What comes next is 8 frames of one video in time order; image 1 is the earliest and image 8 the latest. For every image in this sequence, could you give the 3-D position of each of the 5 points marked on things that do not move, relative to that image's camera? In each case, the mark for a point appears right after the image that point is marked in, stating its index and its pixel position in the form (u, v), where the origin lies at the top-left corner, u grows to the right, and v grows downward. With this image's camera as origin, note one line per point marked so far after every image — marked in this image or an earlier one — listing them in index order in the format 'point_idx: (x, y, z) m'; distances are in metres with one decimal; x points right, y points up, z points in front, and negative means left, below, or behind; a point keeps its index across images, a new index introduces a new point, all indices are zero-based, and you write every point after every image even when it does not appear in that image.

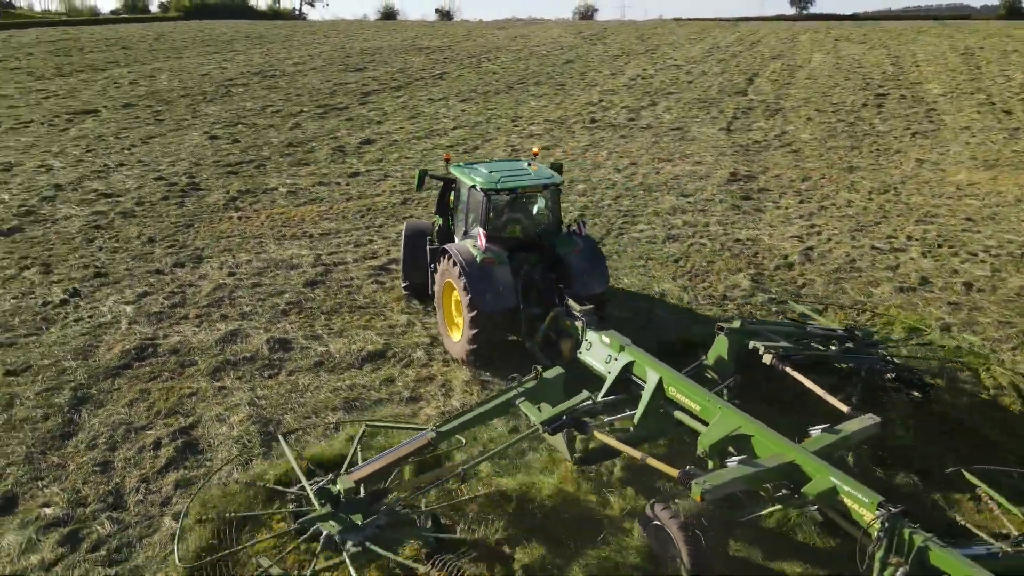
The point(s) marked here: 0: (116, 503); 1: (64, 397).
0: (-2.7, -1.4, +4.9) m
1: (-3.8, -0.9, +6.1) m
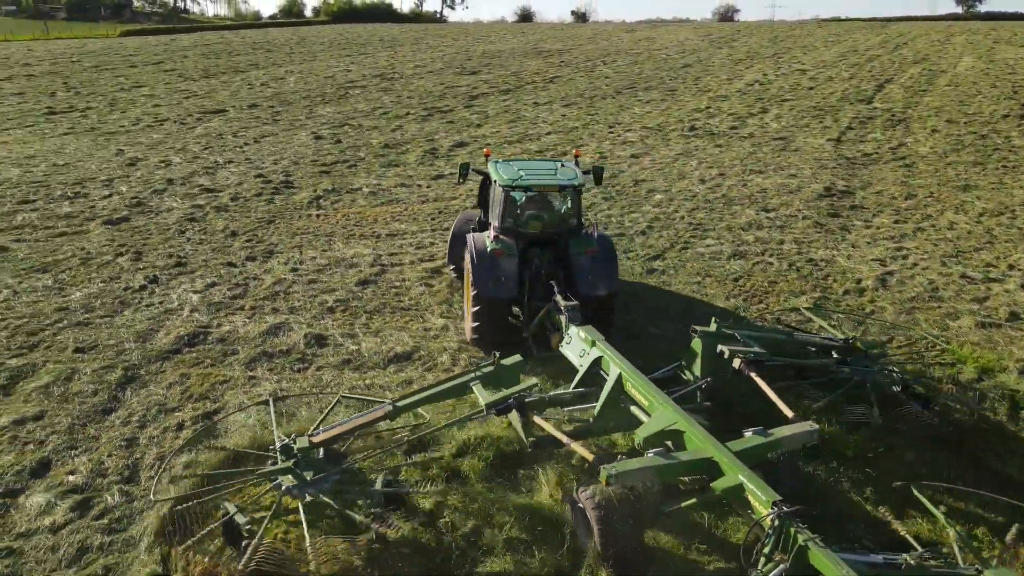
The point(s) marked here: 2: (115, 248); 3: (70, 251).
0: (-2.9, -1.4, +5.4) m
1: (-3.7, -0.8, +6.7) m
2: (-5.4, +0.5, +9.8) m
3: (-5.9, +0.5, +9.7) m
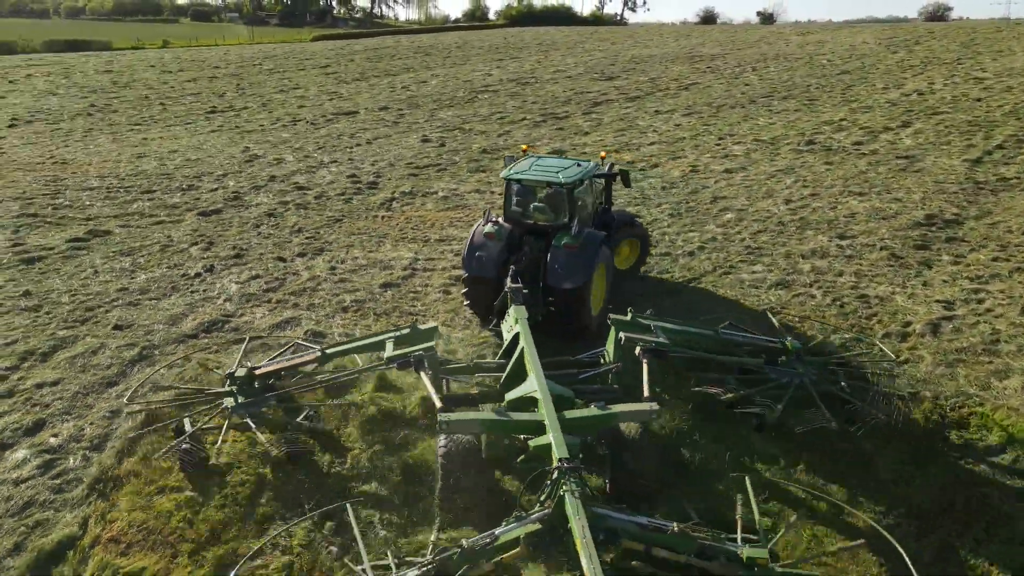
0: (-3.5, -1.3, +6.1) m
1: (-3.9, -0.7, +7.6) m
2: (-4.8, +0.8, +11.0) m
3: (-5.3, +0.8, +10.9) m
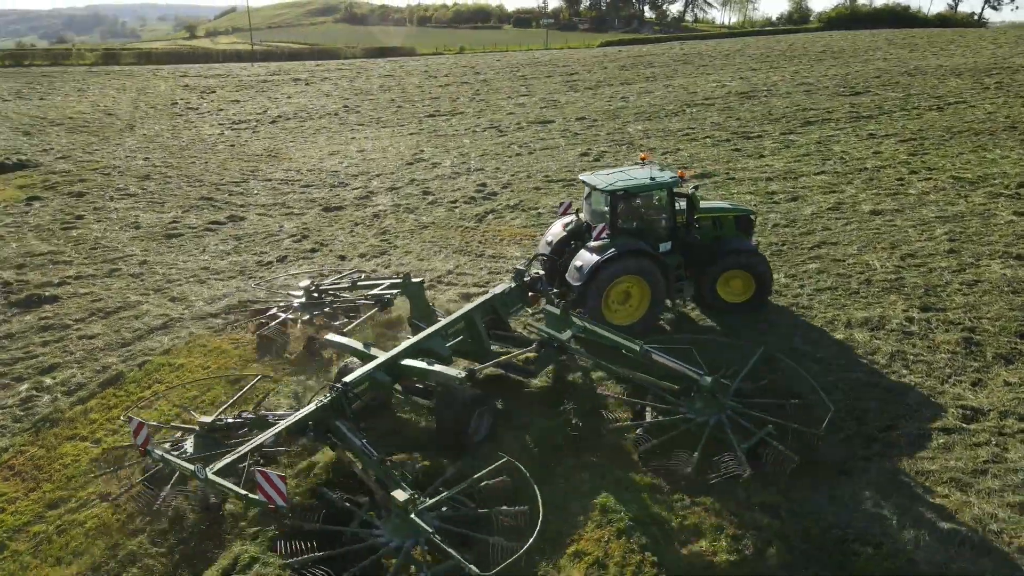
0: (-4.6, -1.1, +7.7) m
1: (-4.4, -0.4, +9.2) m
2: (-3.7, +1.0, +12.6) m
3: (-4.2, +1.1, +12.8) m
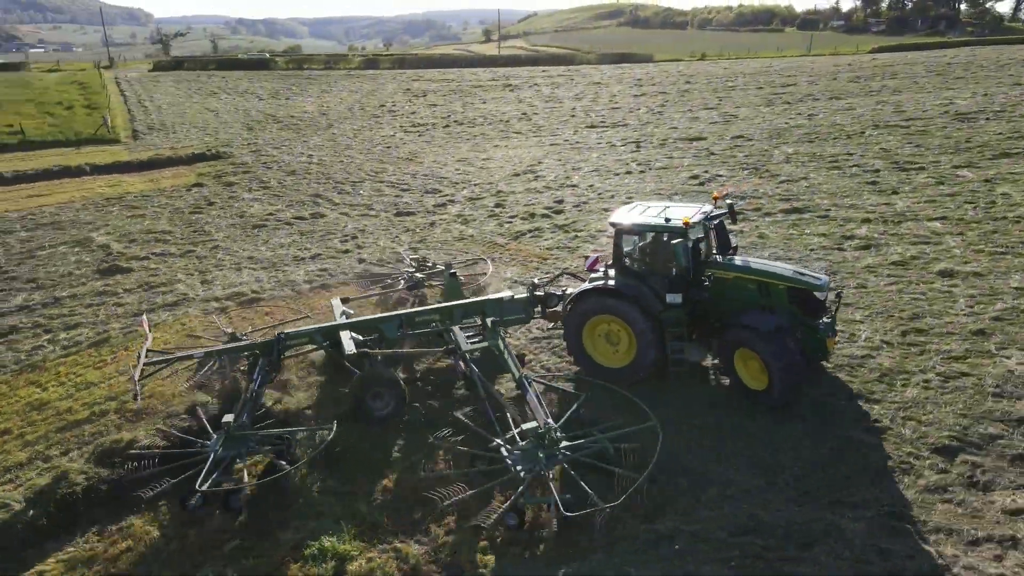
0: (-5.8, -0.7, +9.6) m
1: (-5.0, -0.2, +10.9) m
2: (-2.9, +1.1, +13.9) m
3: (-3.4, +1.2, +14.2) m
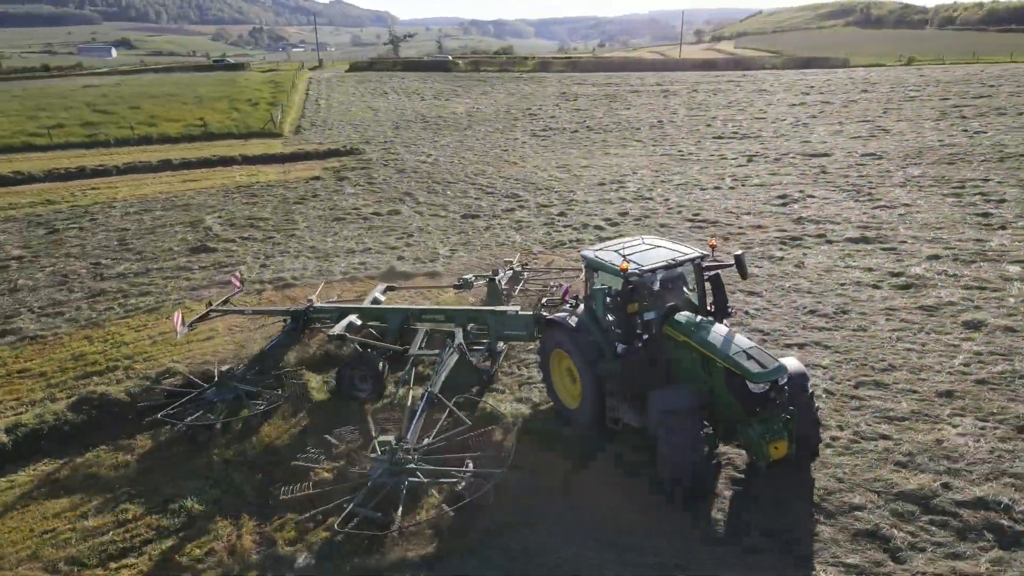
0: (-5.9, -0.3, +11.5) m
1: (-4.8, +0.2, +12.5) m
2: (-1.9, +1.2, +14.8) m
3: (-2.2, +1.3, +15.2) m
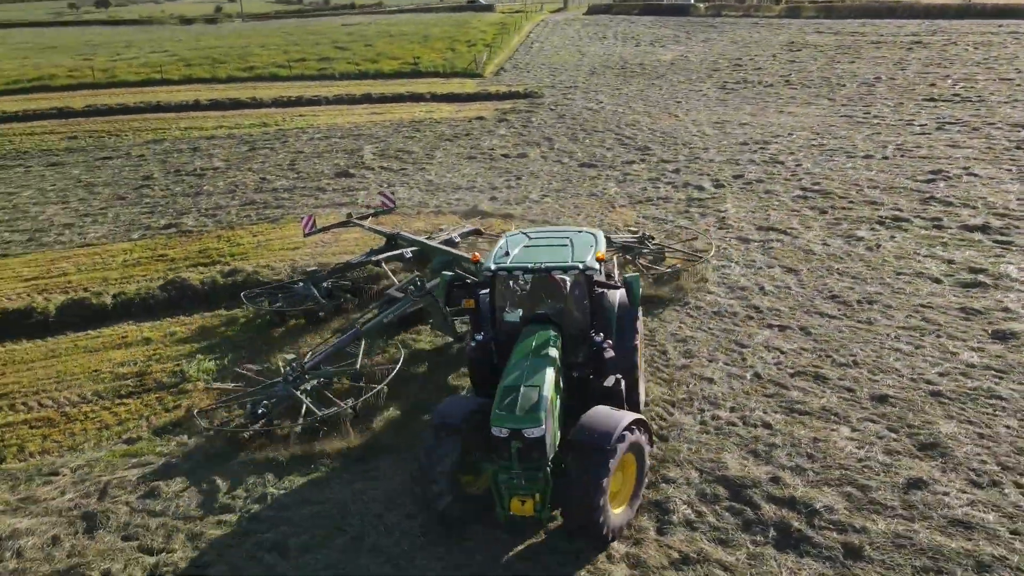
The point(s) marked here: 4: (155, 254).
0: (-4.7, +1.3, +13.8) m
1: (-3.2, +1.7, +14.4) m
2: (+0.3, +2.4, +15.5) m
3: (+0.2, +2.6, +16.0) m
4: (-5.9, +0.5, +12.2) m
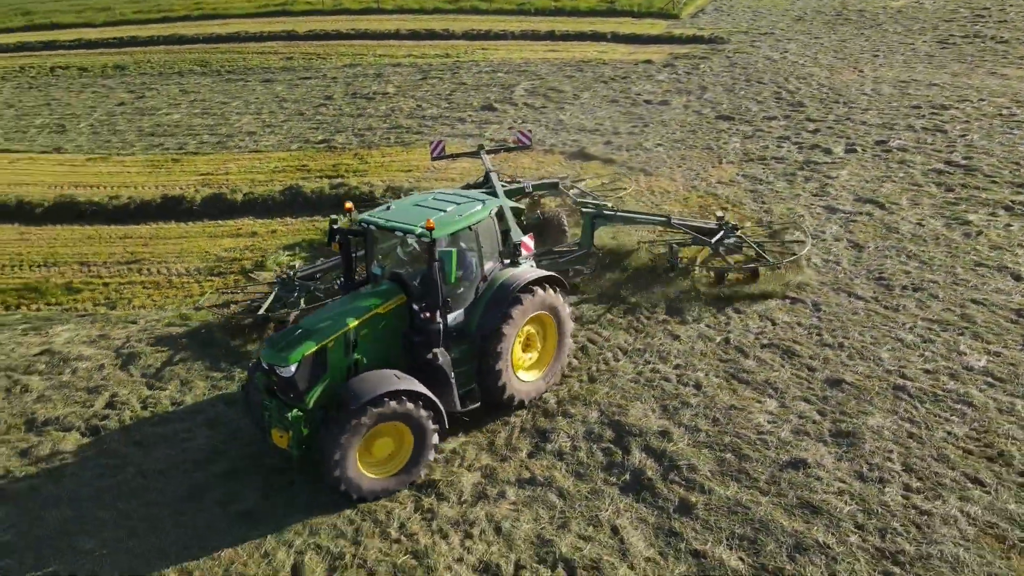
0: (-2.4, +3.0, +15.2) m
1: (-0.7, +3.2, +15.3) m
2: (+3.0, +3.5, +15.3) m
3: (+3.1, +3.7, +15.8) m
4: (-4.1, +2.3, +14.1) m
